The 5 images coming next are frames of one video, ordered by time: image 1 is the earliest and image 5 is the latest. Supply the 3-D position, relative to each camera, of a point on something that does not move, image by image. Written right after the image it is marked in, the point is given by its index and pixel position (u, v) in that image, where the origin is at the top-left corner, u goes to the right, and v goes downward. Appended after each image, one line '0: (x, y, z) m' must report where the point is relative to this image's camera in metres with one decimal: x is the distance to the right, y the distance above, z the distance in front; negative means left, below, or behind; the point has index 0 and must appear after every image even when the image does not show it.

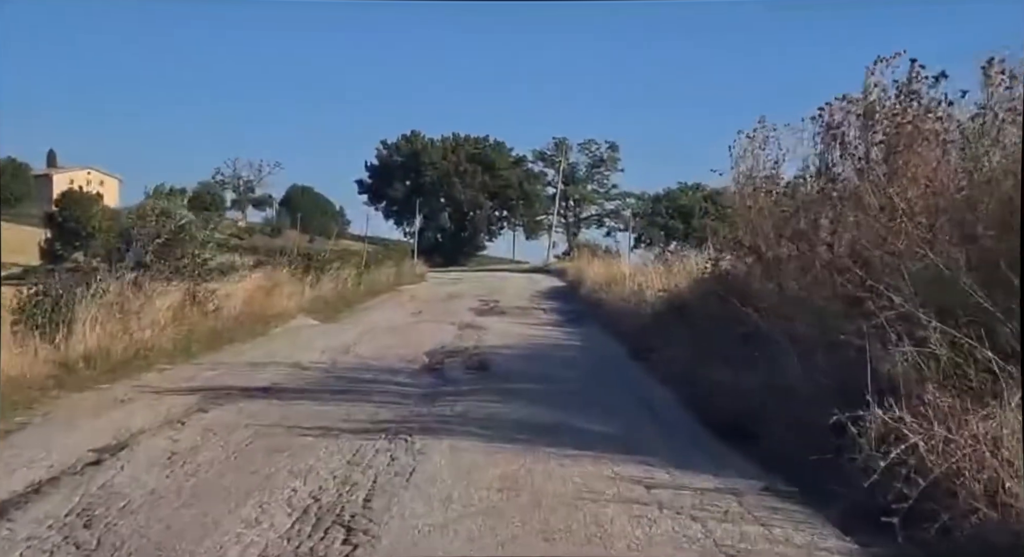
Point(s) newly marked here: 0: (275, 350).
0: (-3.9, -1.2, +16.0) m
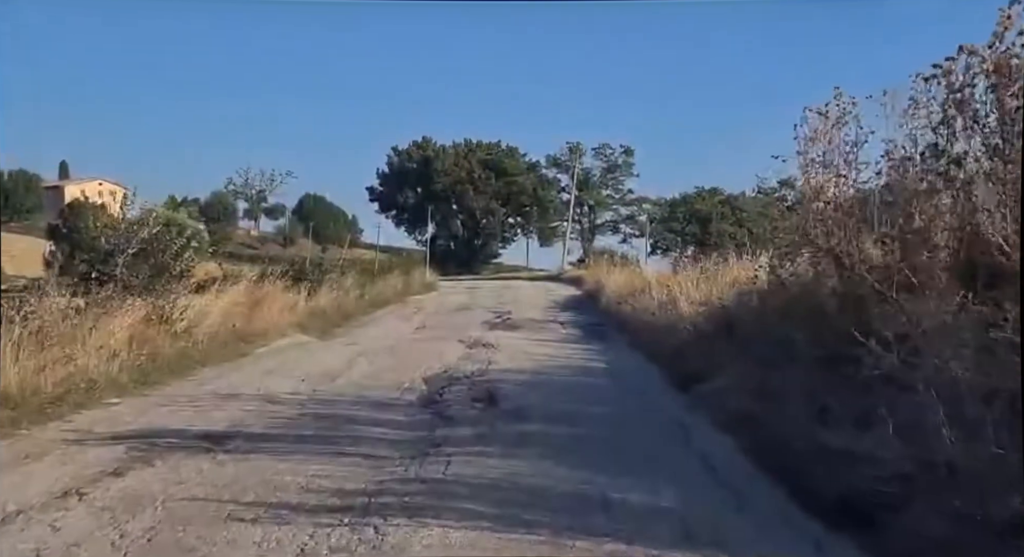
0: (-3.7, -1.4, +13.8) m
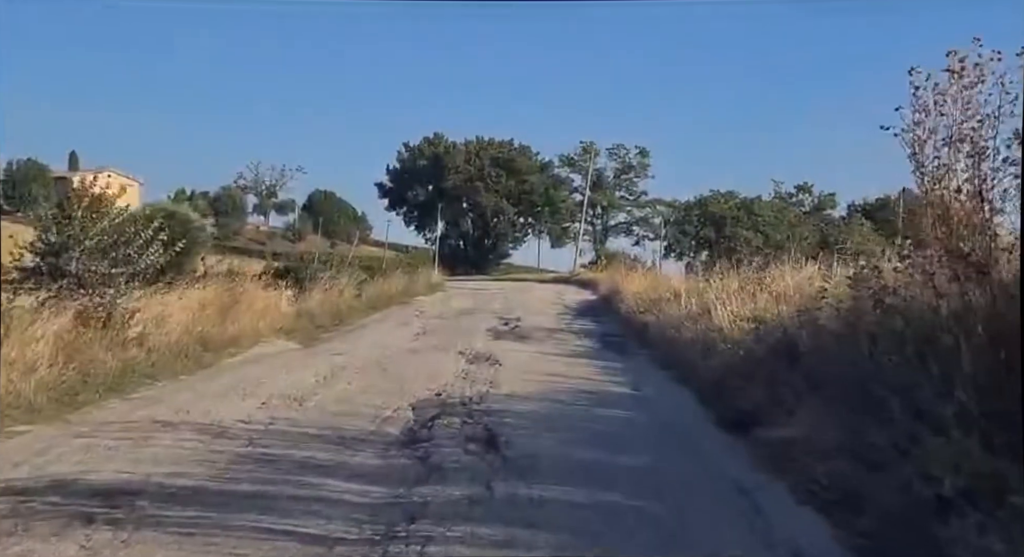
0: (-3.6, -1.4, +11.5) m
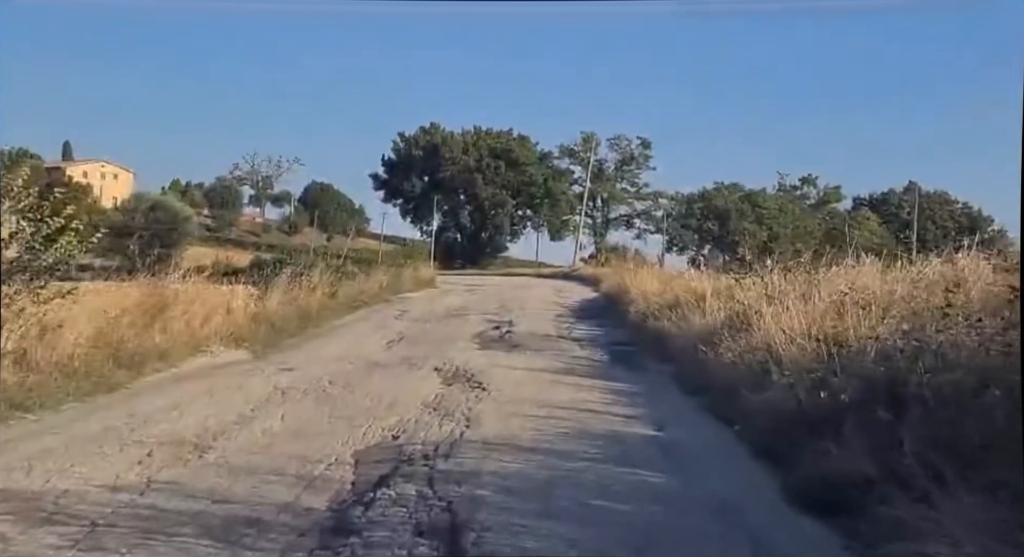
0: (-3.8, -1.4, +8.5) m
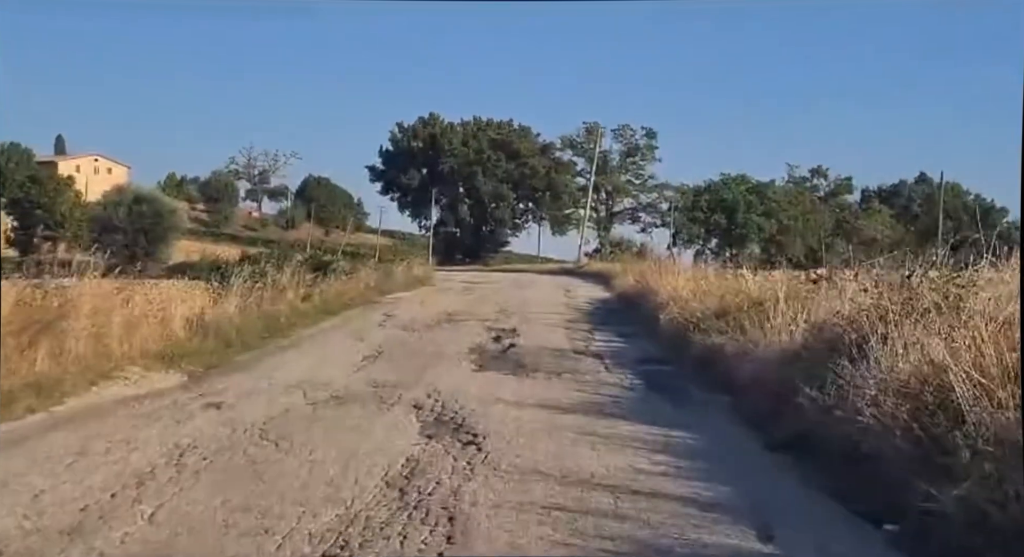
0: (-3.7, -1.5, +5.0) m
